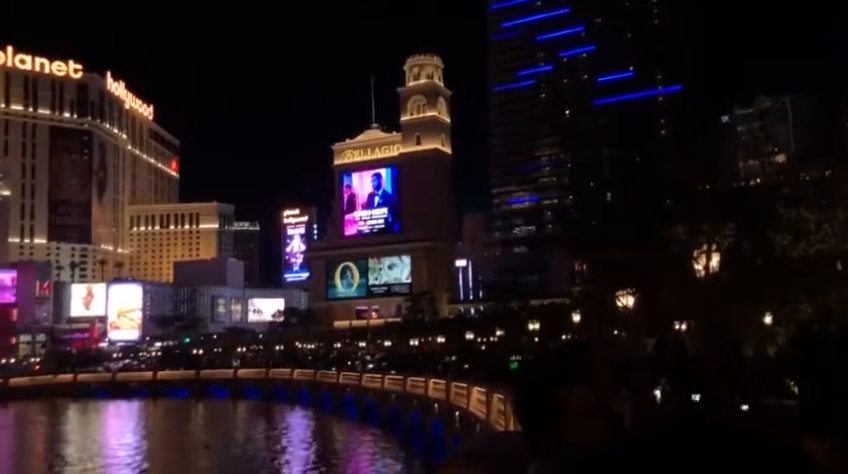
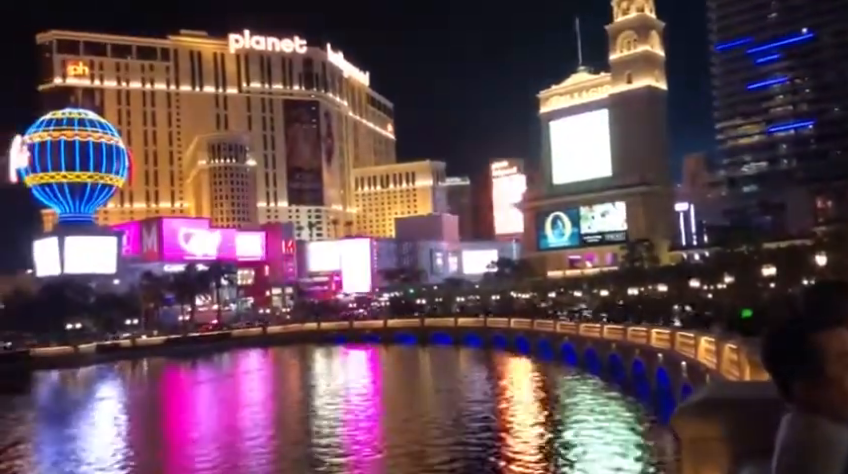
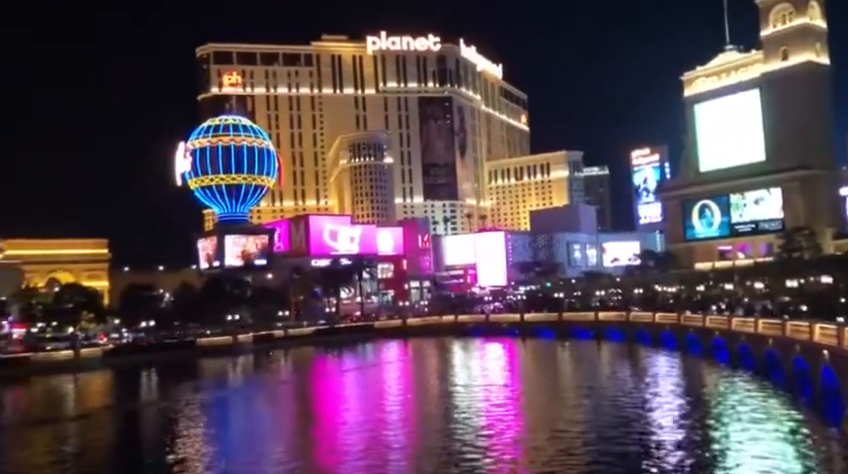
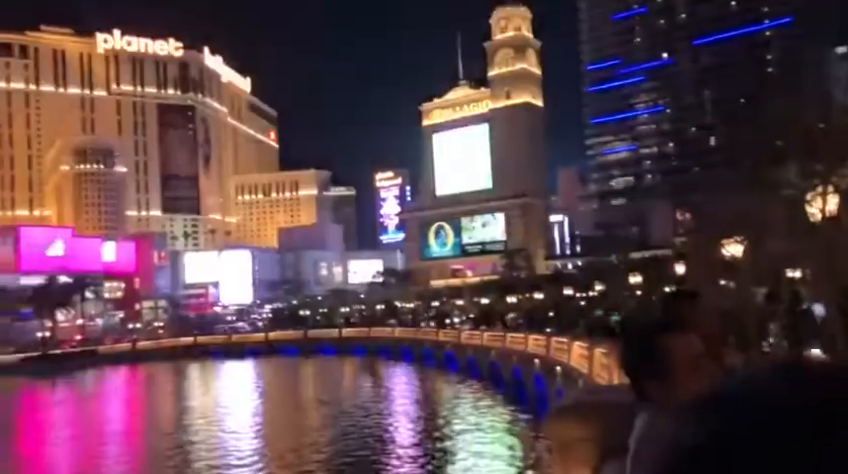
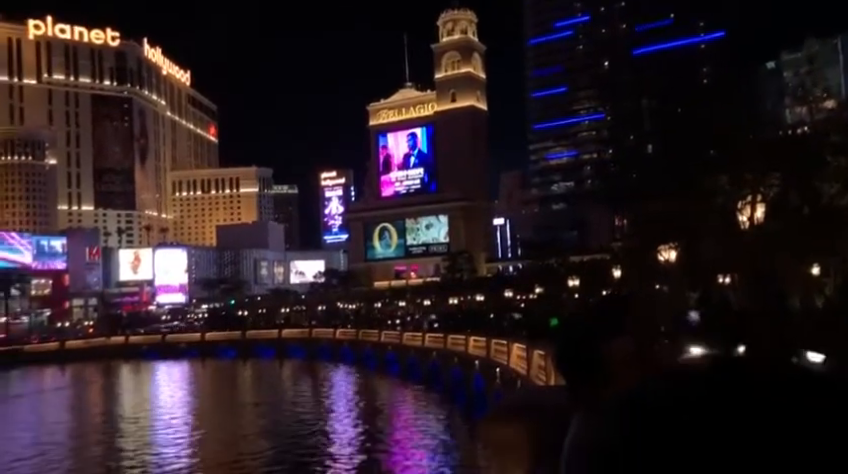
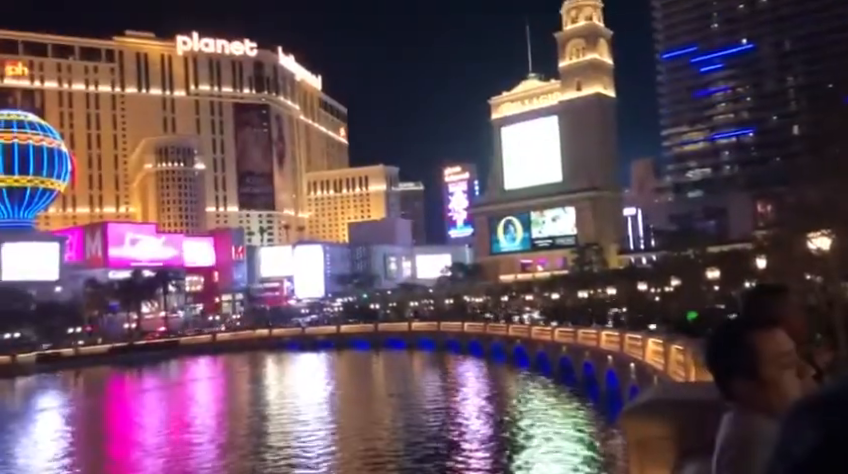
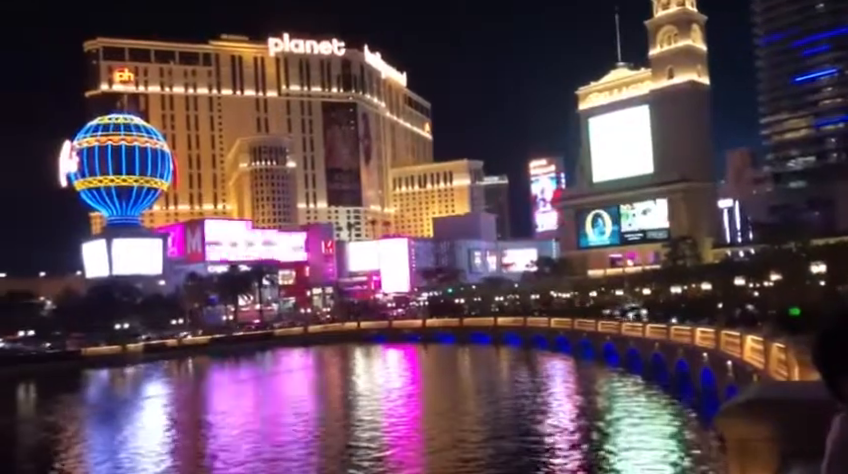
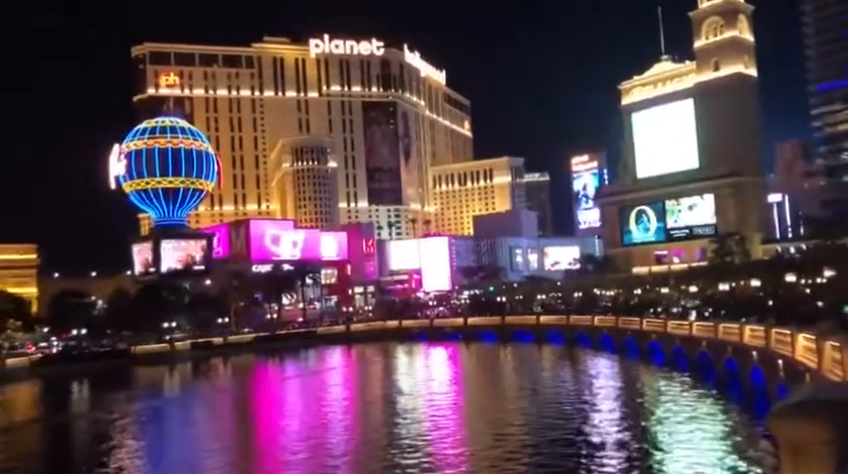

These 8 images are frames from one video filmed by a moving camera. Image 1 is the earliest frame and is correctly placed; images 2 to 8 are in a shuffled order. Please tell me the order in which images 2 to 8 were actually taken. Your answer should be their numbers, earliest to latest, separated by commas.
5, 4, 6, 2, 7, 8, 3
